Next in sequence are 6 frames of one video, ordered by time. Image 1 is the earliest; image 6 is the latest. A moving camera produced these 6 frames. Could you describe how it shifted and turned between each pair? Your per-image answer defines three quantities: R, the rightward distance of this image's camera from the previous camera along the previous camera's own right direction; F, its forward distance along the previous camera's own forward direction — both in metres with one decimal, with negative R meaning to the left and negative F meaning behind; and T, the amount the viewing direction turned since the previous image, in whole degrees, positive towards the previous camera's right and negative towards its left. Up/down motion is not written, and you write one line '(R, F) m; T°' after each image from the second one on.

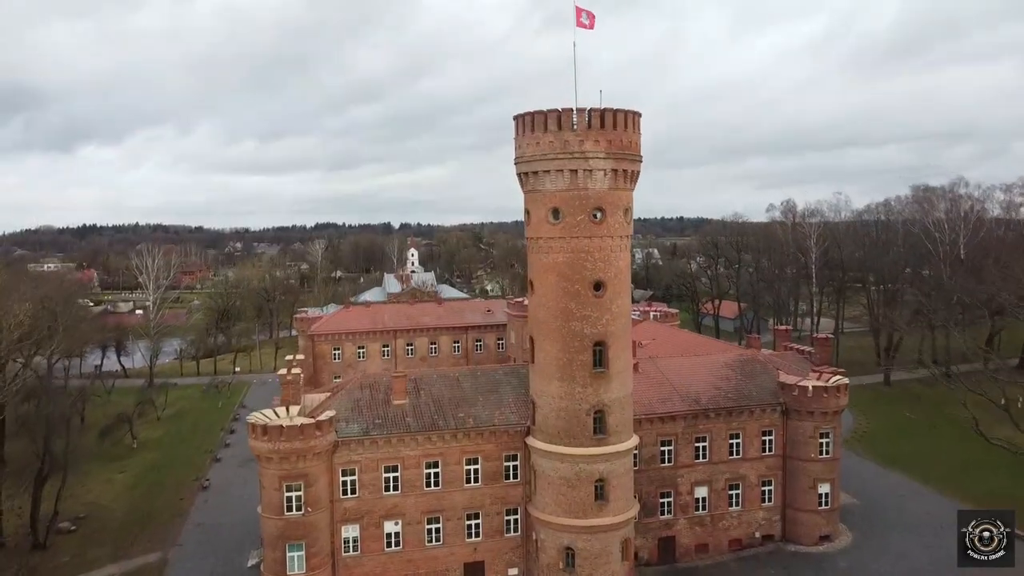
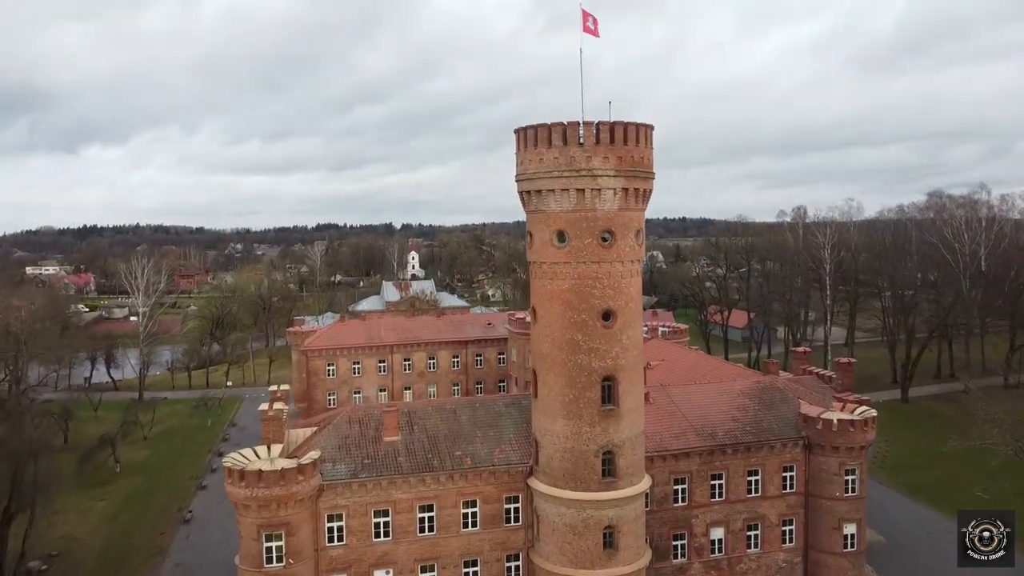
(0.0, +1.3) m; 0°
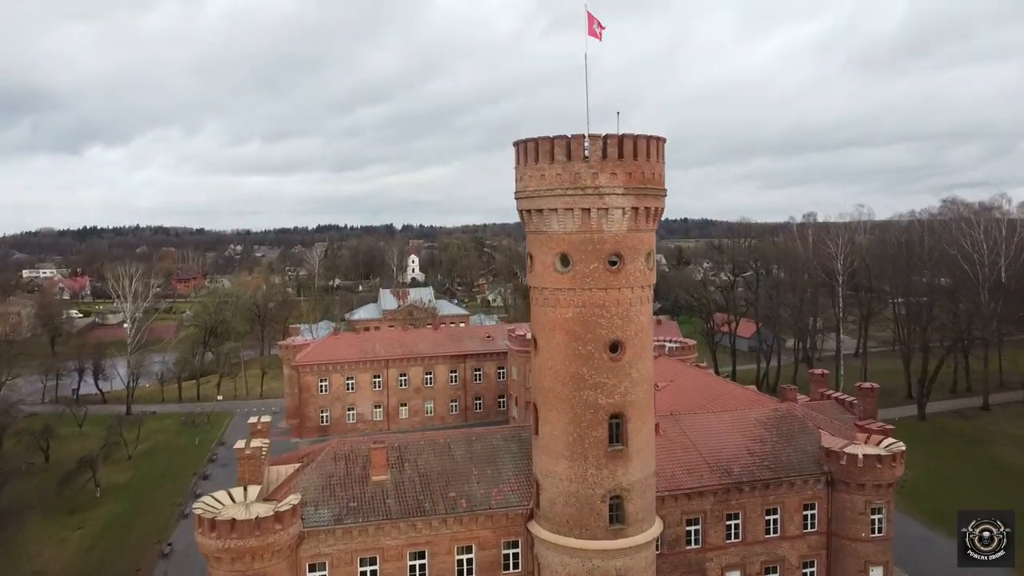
(0.0, +1.3) m; 0°
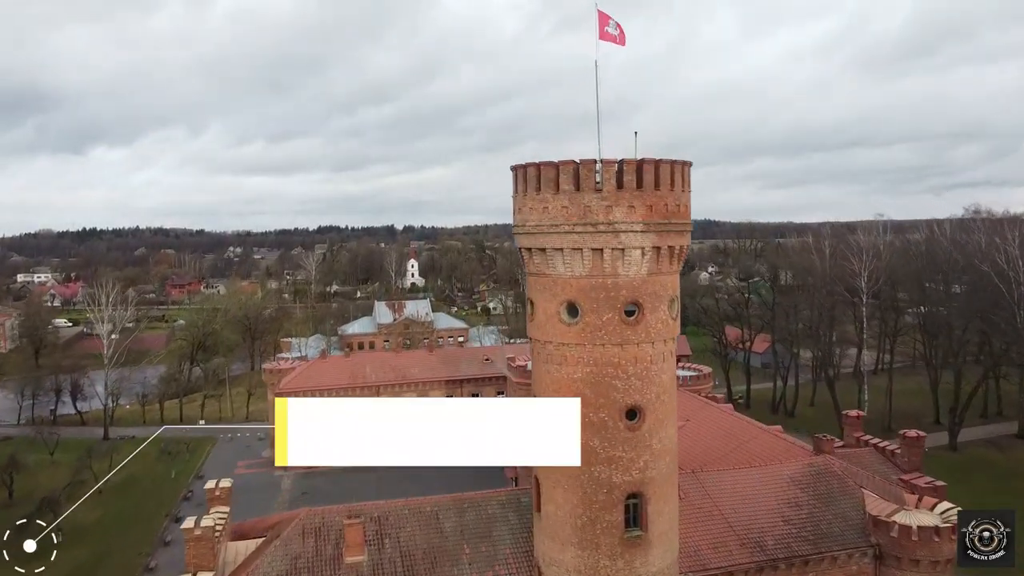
(+0.1, +2.2) m; 0°
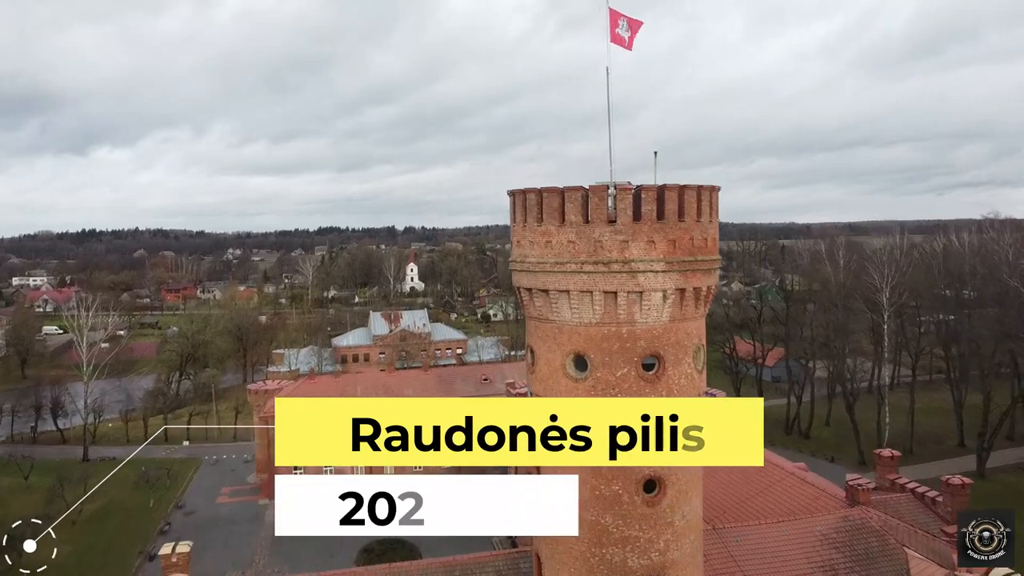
(+0.1, +1.7) m; 0°
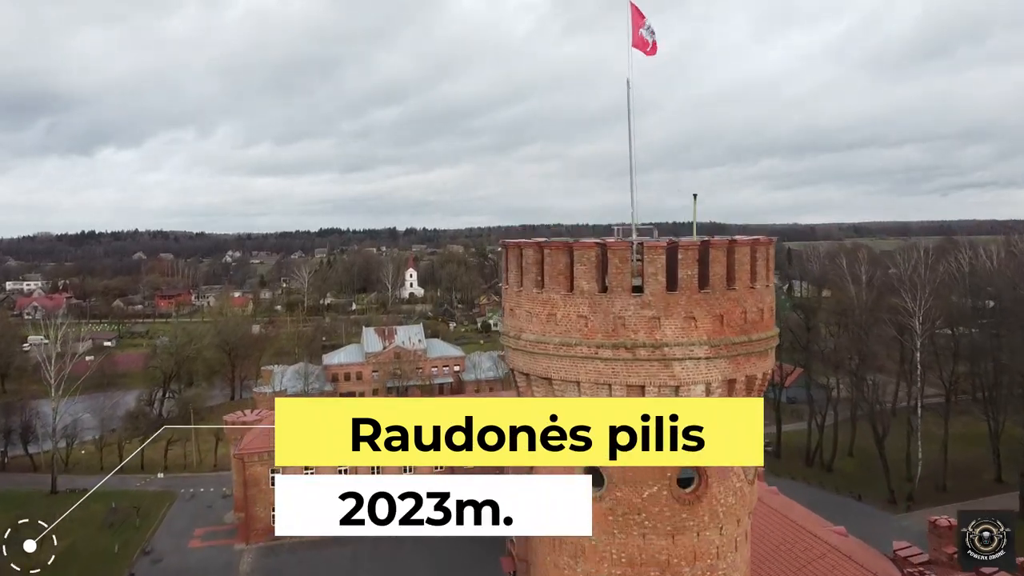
(+0.1, +2.3) m; 0°
